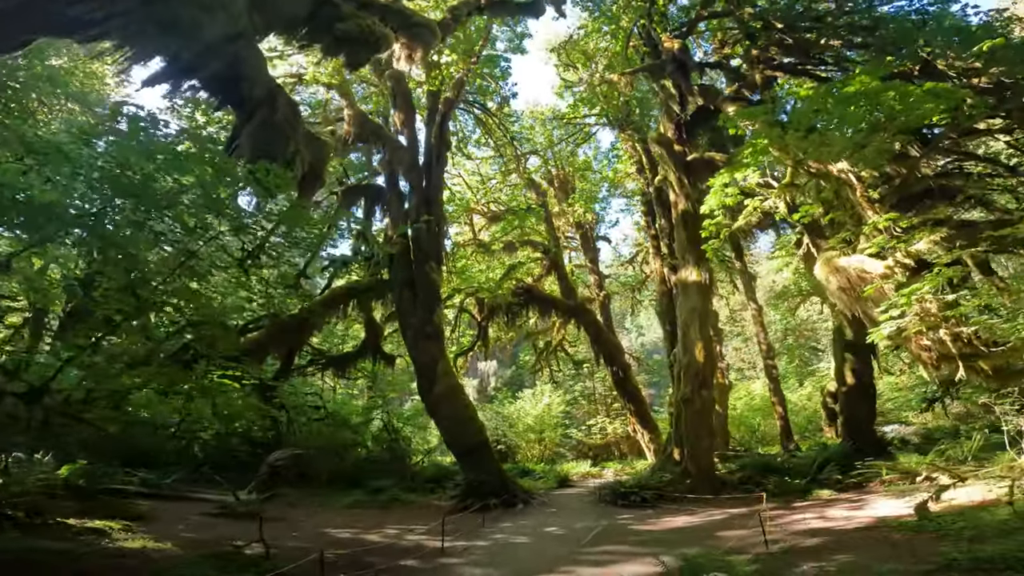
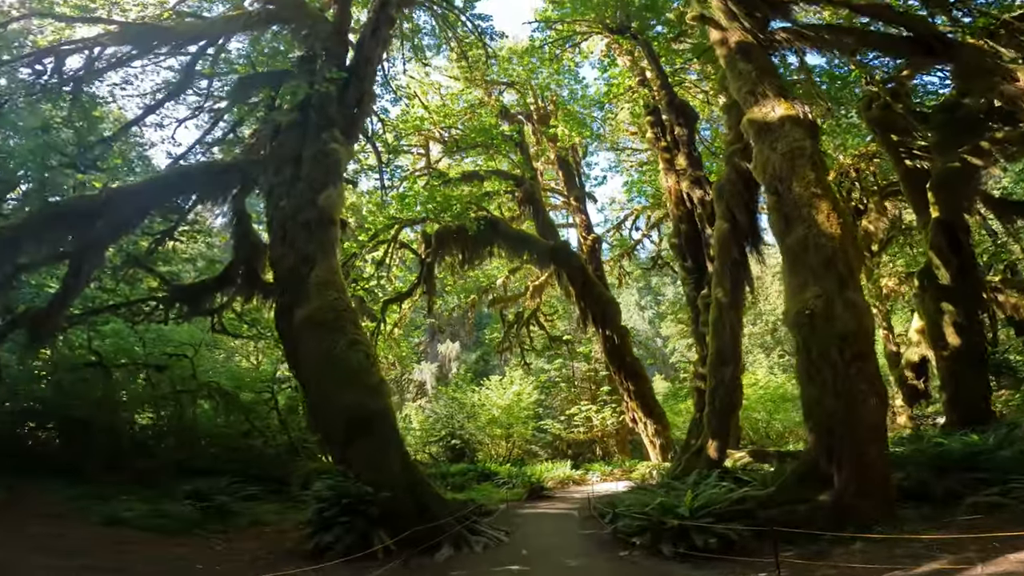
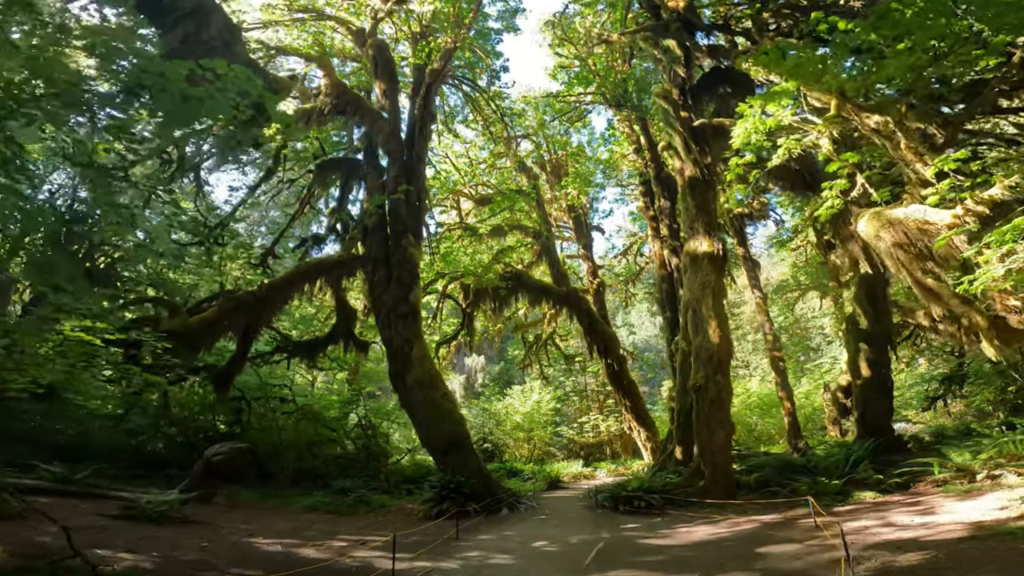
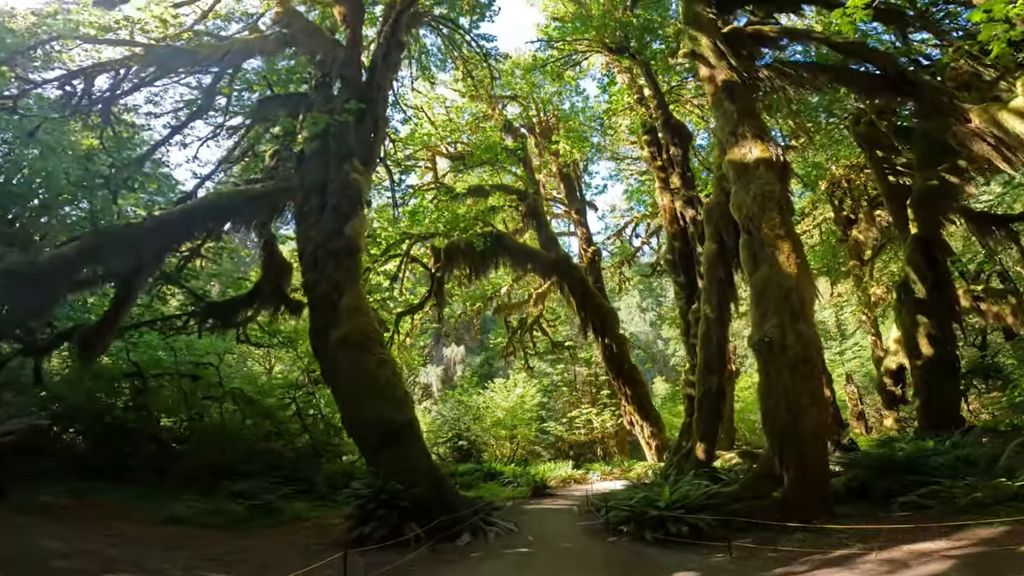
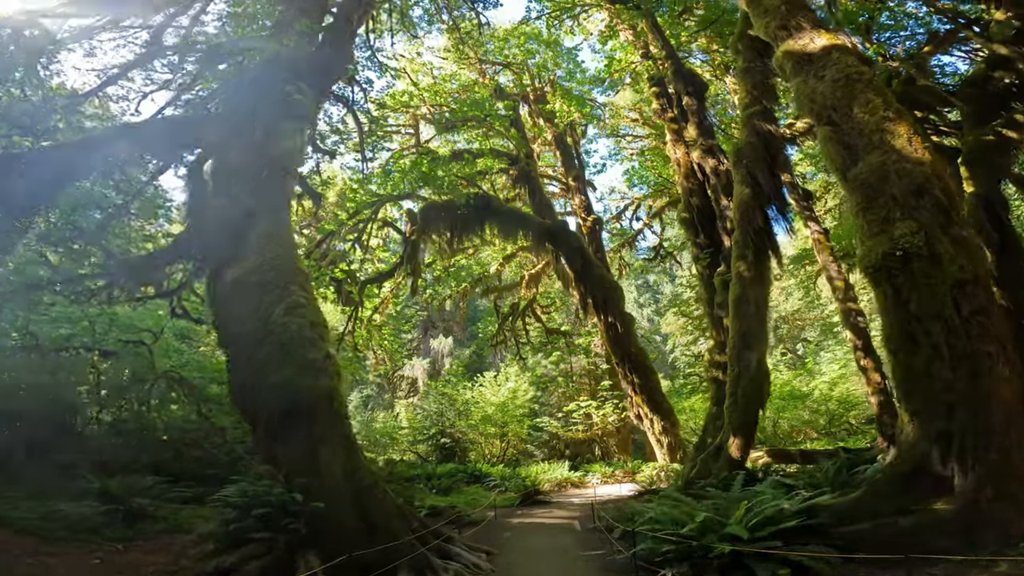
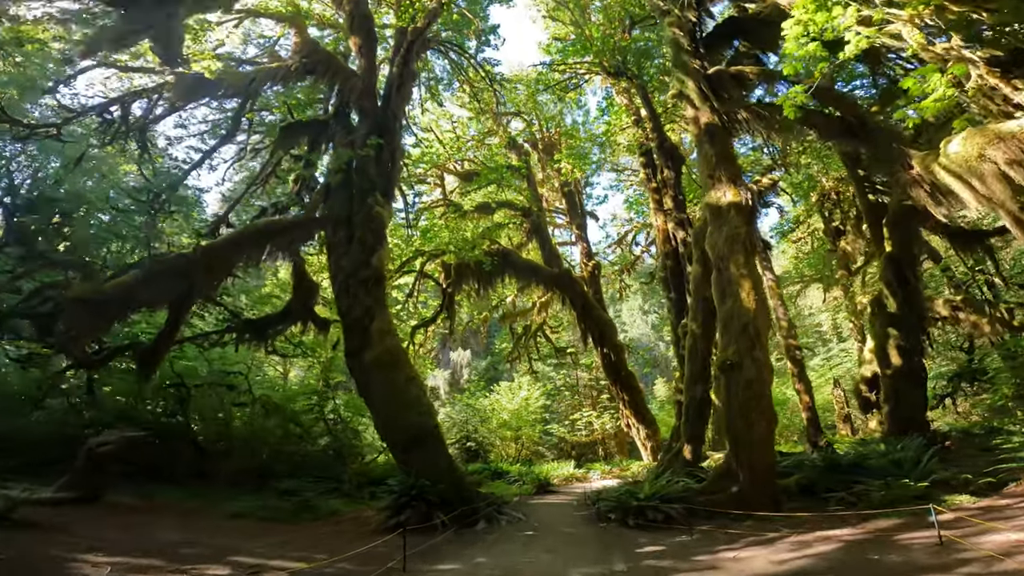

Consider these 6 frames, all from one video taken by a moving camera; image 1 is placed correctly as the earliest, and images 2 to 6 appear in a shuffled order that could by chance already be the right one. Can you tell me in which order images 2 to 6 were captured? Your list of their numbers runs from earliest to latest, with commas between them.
3, 6, 4, 2, 5
